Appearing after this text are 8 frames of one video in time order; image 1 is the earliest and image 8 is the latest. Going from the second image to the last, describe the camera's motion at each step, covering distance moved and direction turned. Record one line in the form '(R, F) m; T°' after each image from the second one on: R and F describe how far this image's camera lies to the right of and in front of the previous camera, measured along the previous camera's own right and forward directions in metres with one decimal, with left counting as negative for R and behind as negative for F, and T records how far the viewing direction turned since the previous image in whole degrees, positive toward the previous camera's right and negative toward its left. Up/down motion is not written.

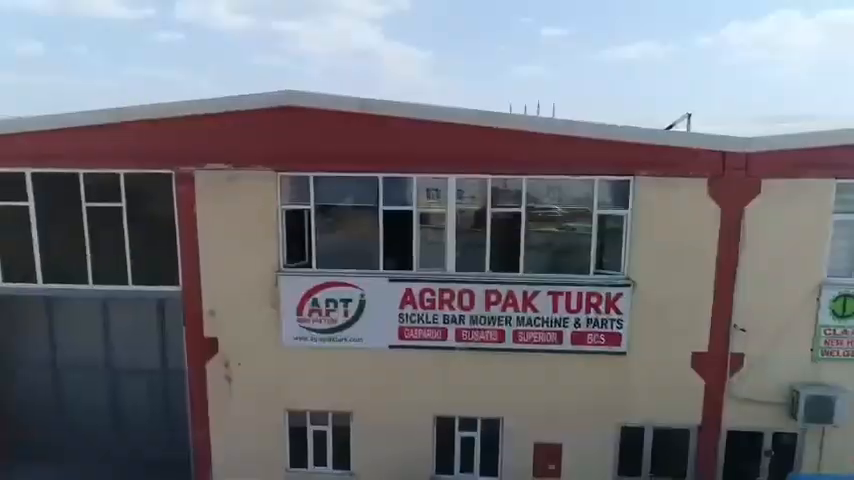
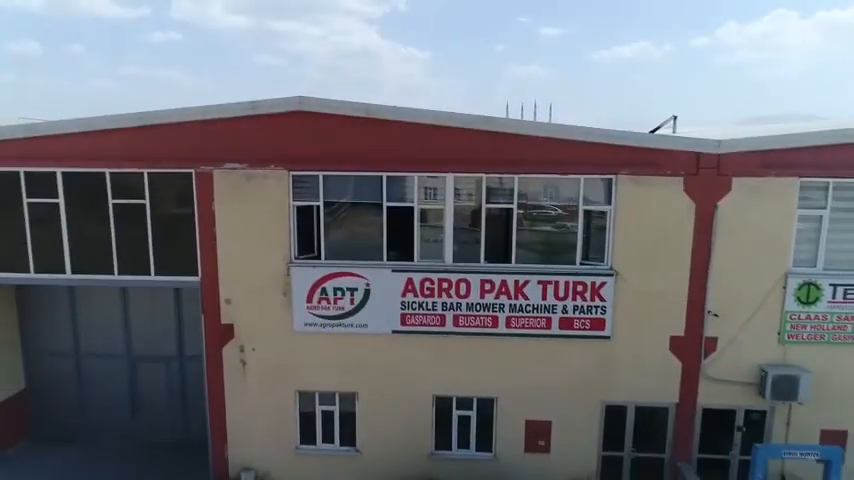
(0.0, -0.9) m; 0°
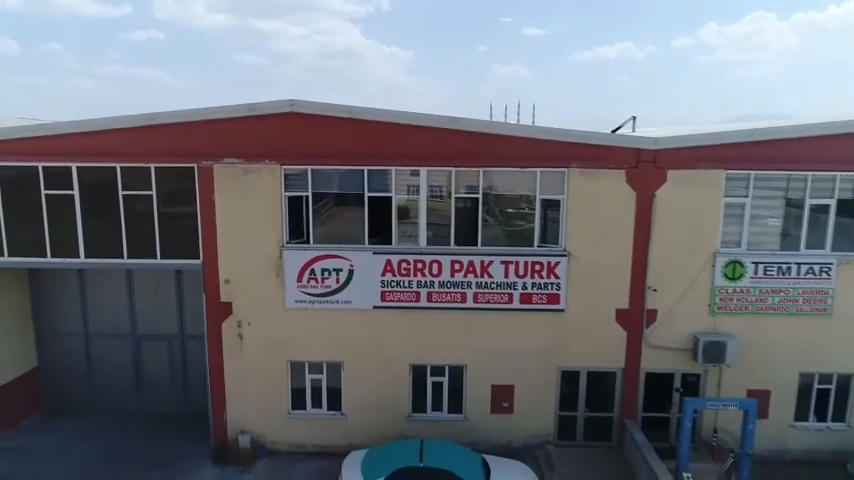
(+0.2, -1.5) m; +1°
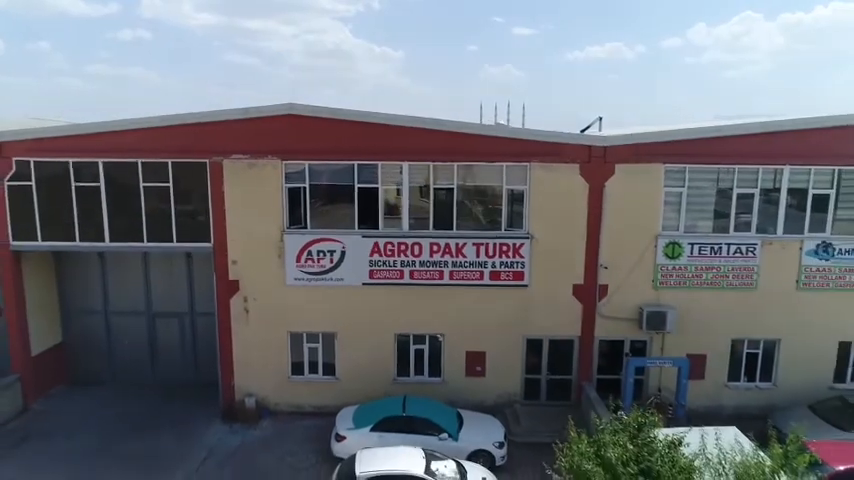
(+0.2, -2.0) m; +1°
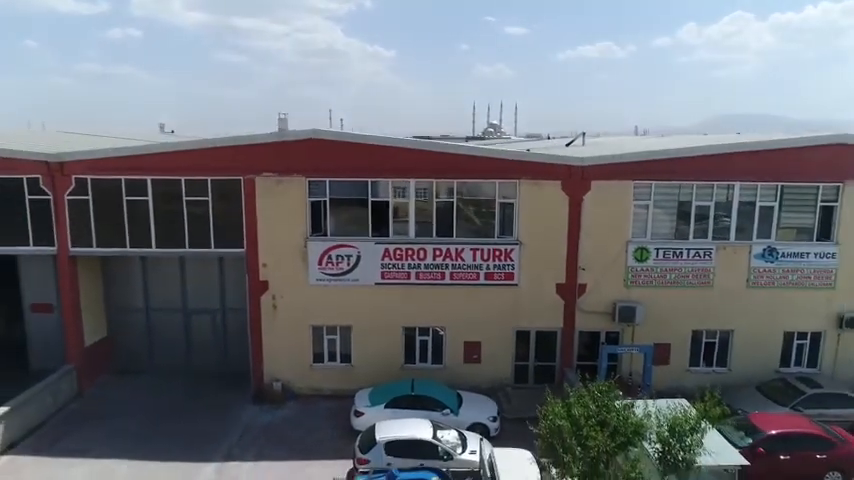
(-0.3, -2.4) m; +1°
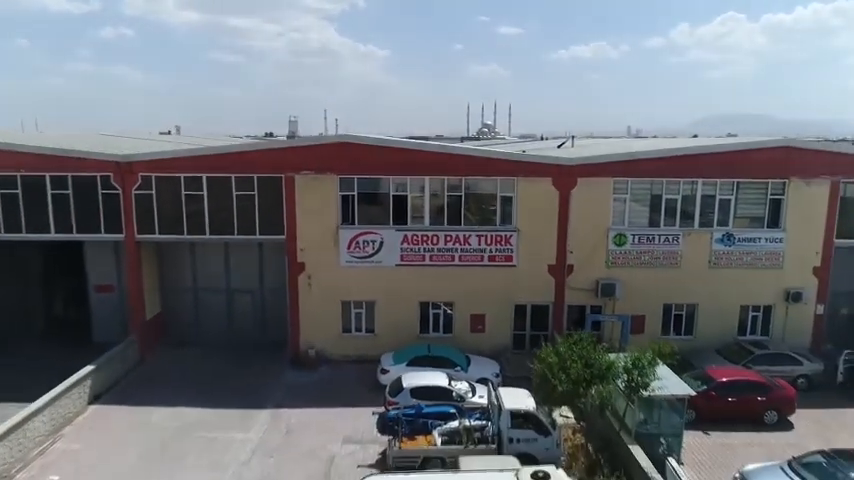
(-0.6, -3.1) m; +1°
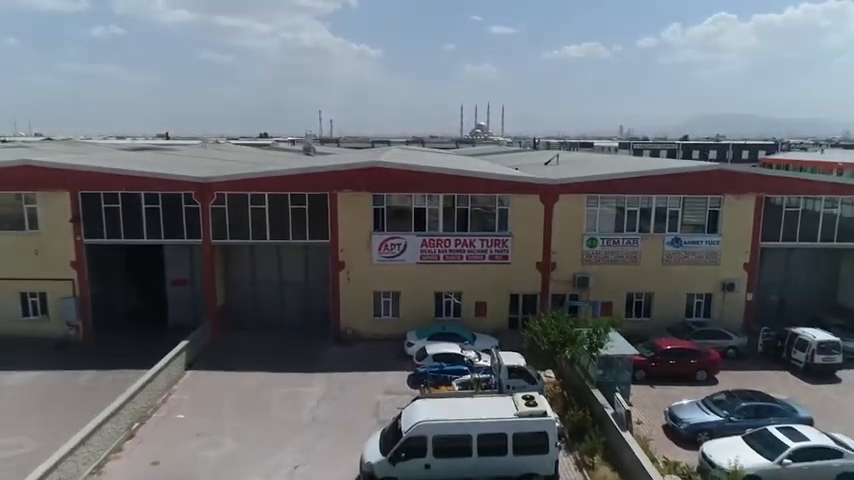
(-0.9, -5.5) m; +1°
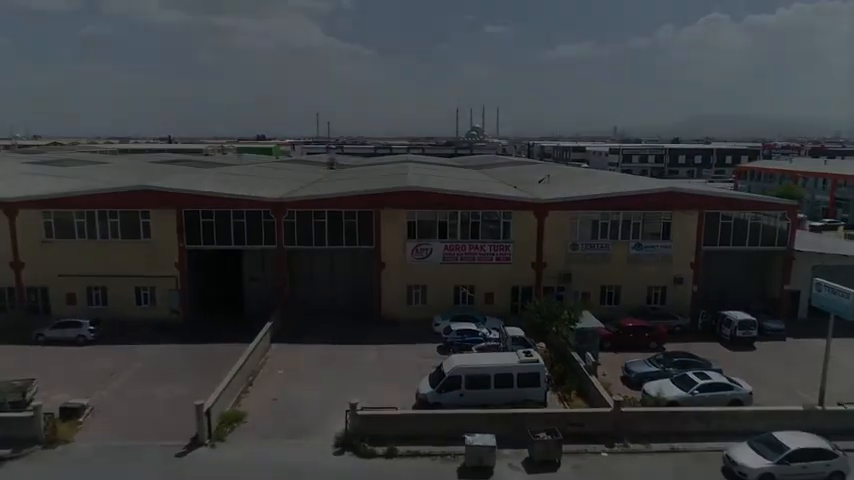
(-1.5, -7.9) m; 0°
